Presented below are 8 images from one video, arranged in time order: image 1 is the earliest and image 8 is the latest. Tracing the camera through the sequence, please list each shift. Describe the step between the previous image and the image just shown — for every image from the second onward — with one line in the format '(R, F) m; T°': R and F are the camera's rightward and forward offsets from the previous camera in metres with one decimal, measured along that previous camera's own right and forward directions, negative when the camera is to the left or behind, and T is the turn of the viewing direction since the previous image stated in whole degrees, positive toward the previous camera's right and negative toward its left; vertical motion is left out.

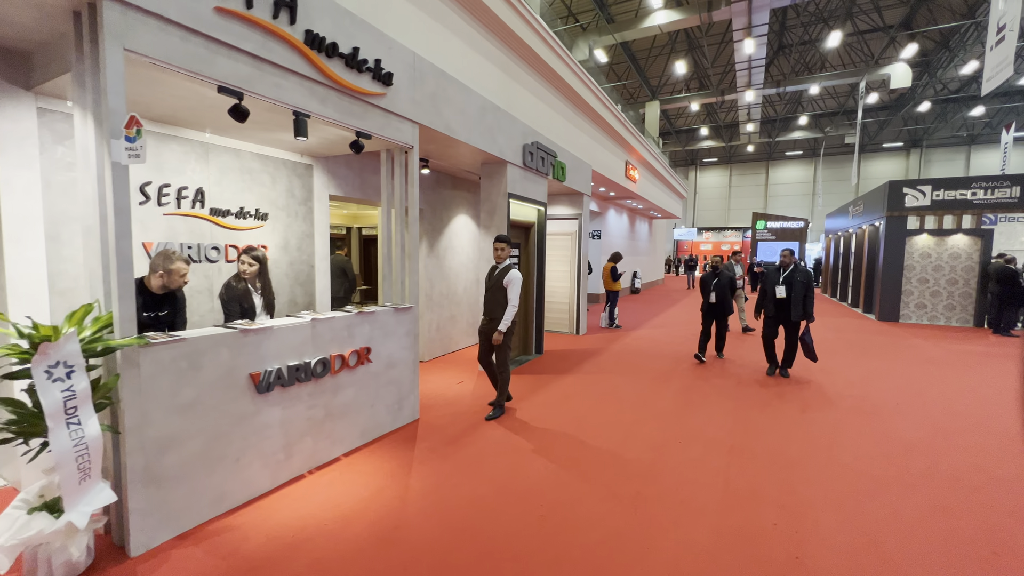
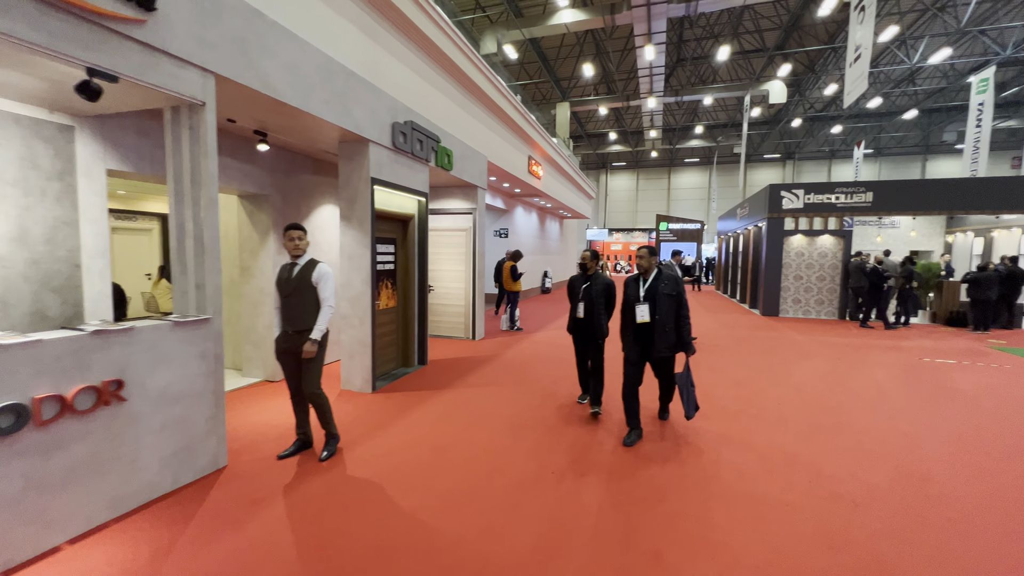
(+0.5, +0.6) m; +10°
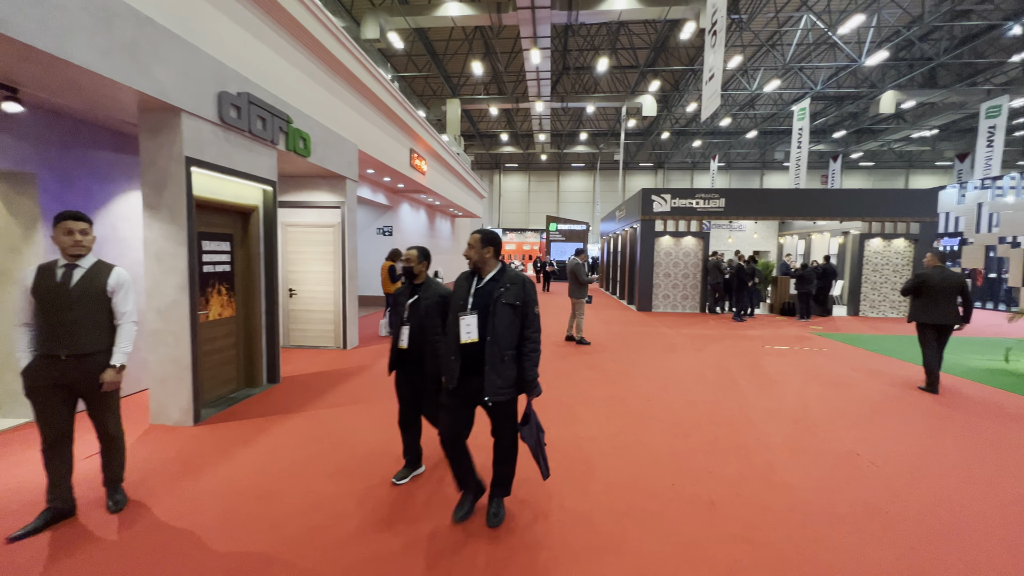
(+0.3, +0.3) m; +13°
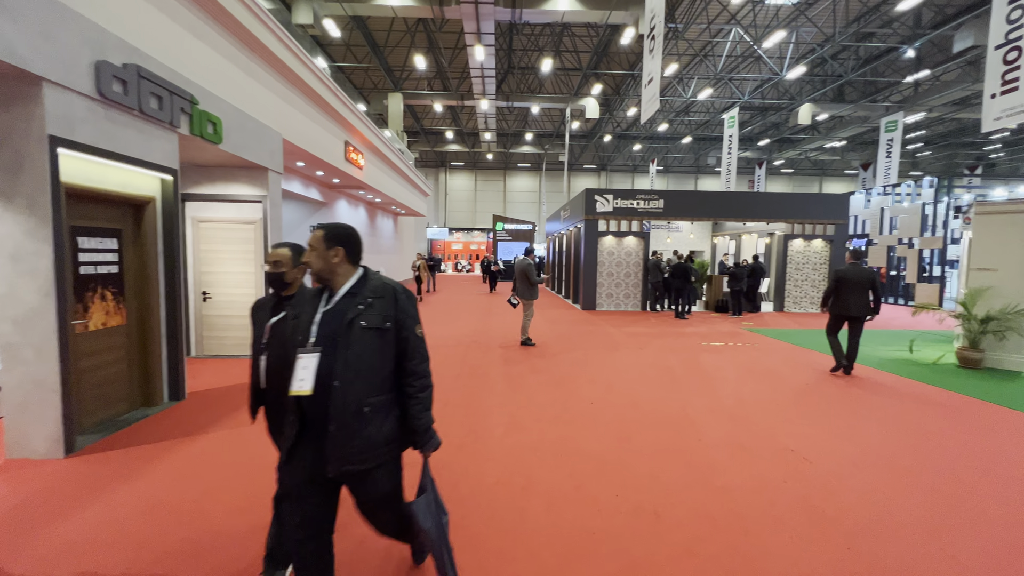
(+0.1, +0.2) m; +7°
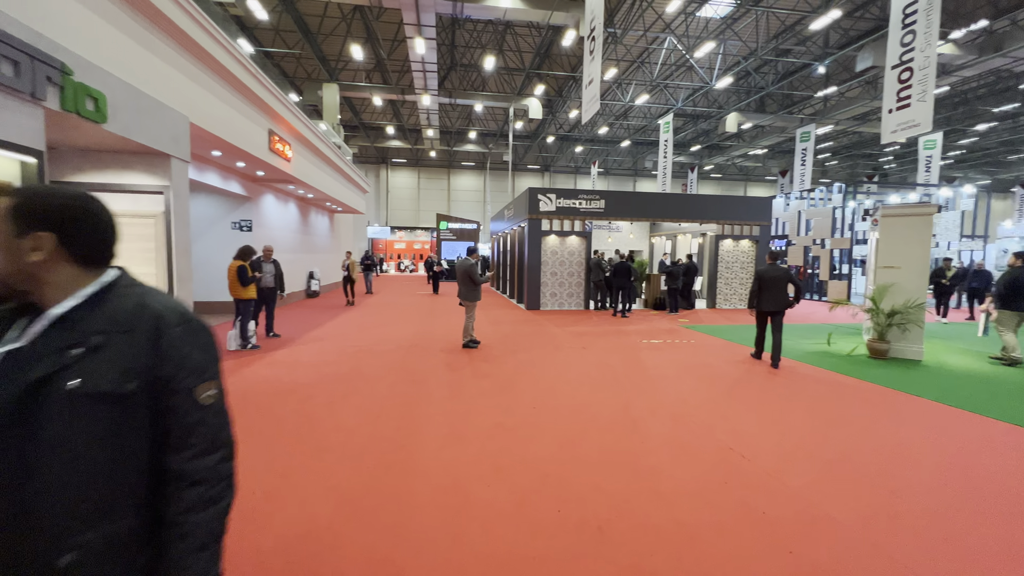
(+0.1, +0.2) m; +7°
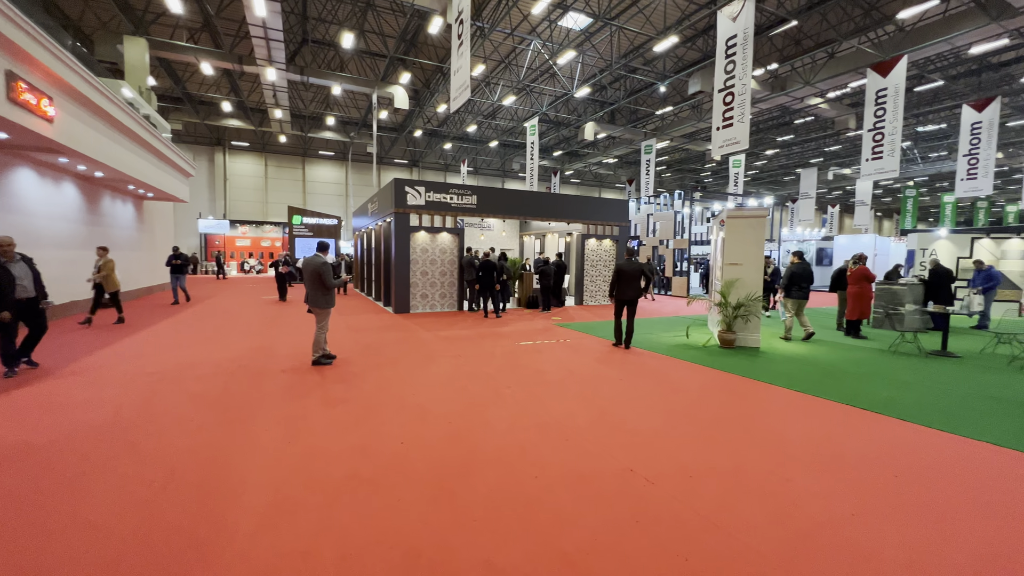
(+0.1, +0.7) m; +17°
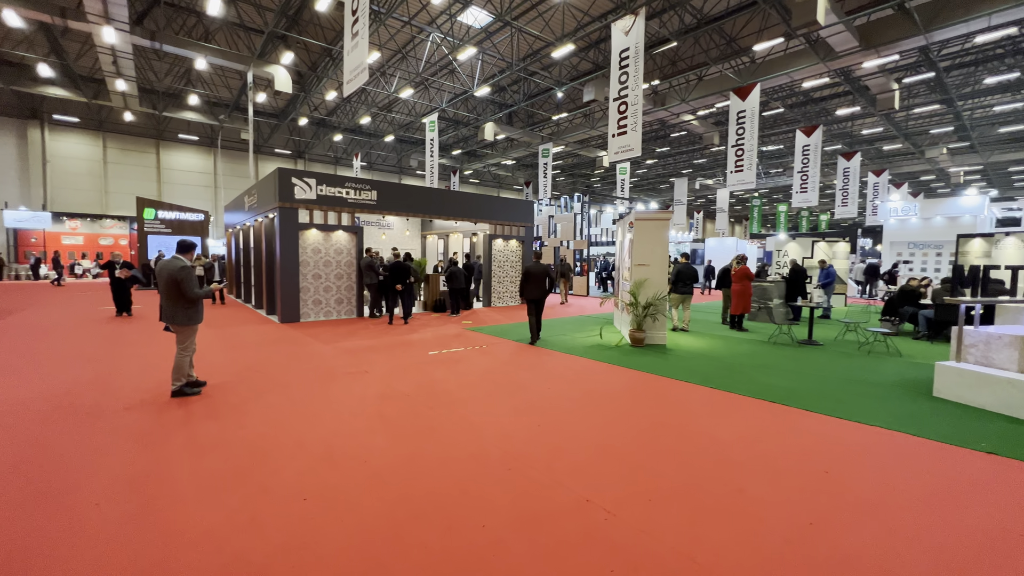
(-0.2, +0.5) m; +13°
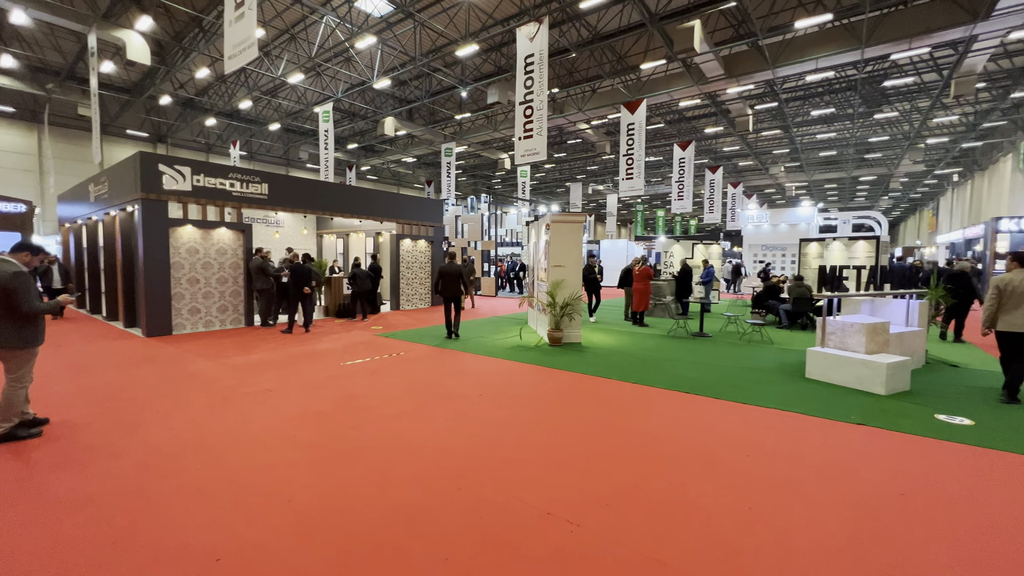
(-0.3, +0.2) m; +13°
